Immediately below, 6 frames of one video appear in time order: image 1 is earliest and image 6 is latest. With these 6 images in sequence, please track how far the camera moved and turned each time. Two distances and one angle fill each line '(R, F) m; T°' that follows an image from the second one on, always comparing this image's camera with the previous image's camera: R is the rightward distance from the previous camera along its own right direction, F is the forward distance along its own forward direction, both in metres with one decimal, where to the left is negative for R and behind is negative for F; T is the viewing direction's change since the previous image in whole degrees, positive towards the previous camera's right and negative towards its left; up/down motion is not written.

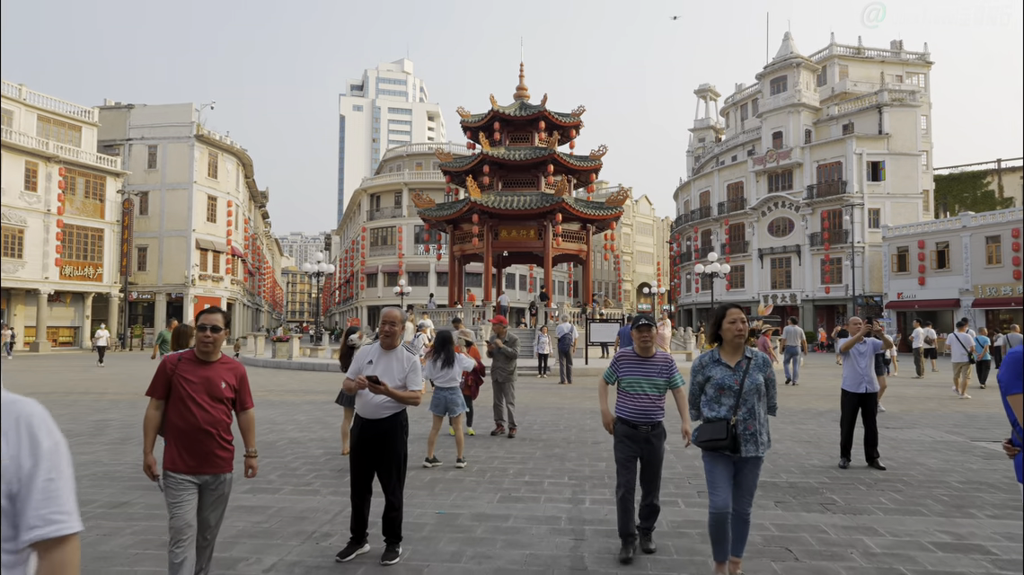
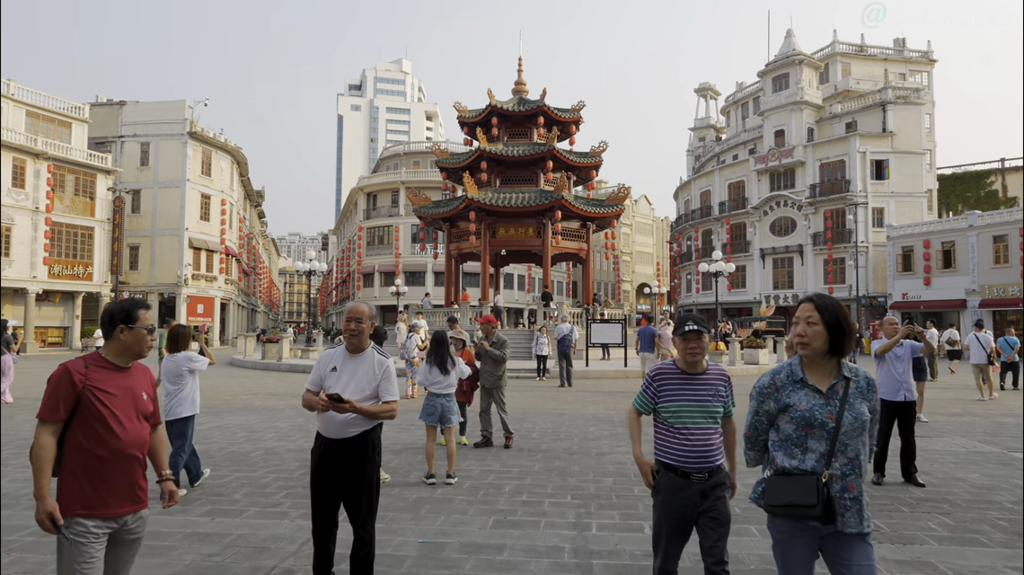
(0.0, +0.7) m; 0°
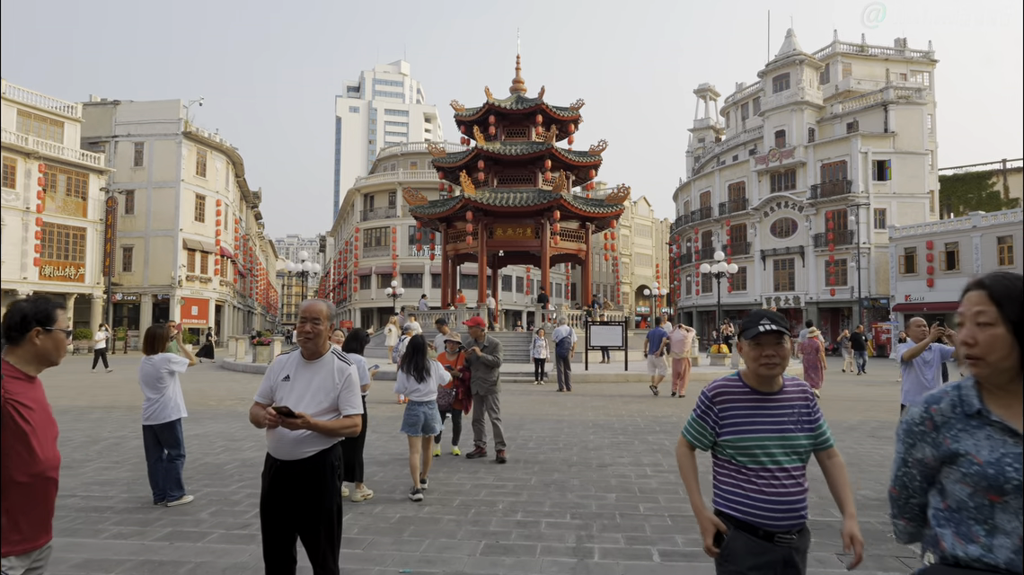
(0.0, +0.5) m; 0°
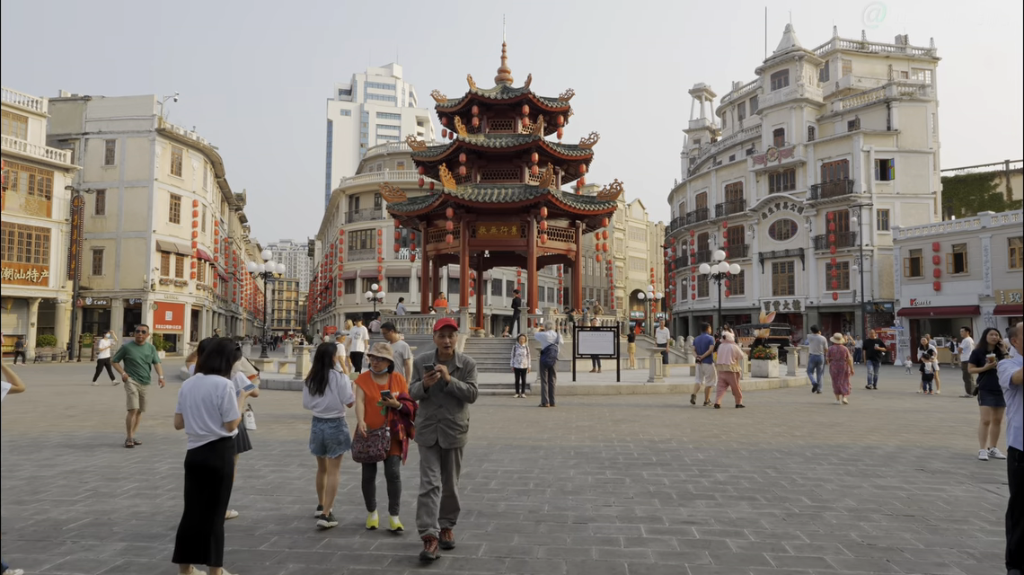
(+0.4, +1.8) m; 0°
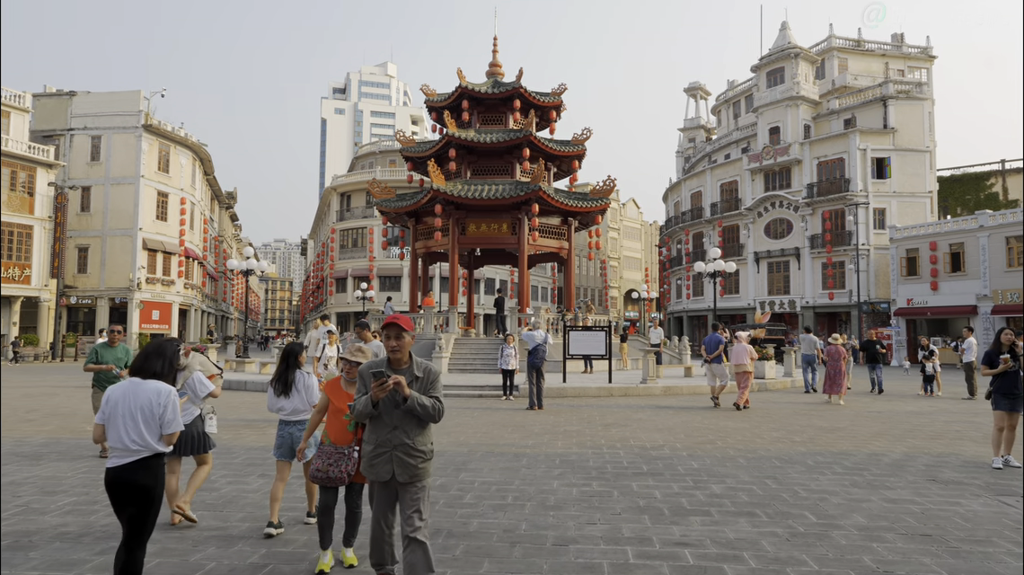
(+0.2, +0.6) m; 0°
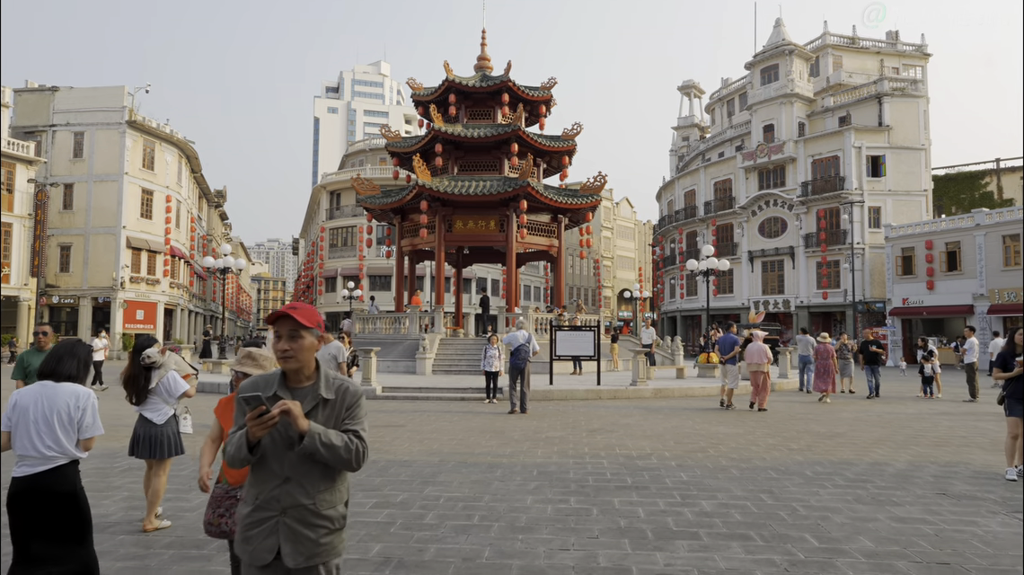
(+0.2, +0.6) m; 0°
